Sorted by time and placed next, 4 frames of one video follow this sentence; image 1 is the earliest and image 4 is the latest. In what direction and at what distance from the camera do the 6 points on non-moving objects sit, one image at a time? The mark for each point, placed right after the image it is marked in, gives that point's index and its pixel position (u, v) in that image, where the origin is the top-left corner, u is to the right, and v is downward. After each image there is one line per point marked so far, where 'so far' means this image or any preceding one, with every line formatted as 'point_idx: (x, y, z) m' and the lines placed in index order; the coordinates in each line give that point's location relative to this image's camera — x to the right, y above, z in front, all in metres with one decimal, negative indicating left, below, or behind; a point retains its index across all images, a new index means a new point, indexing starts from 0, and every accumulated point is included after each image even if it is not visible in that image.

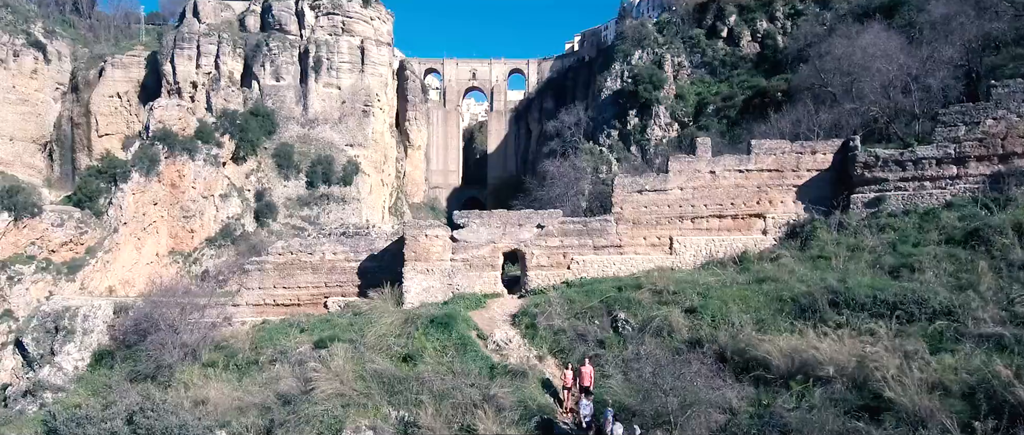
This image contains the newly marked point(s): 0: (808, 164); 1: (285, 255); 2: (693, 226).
0: (+4.3, +0.8, +8.6) m
1: (-3.4, -0.6, +9.0) m
2: (+2.6, -0.1, +8.6) m
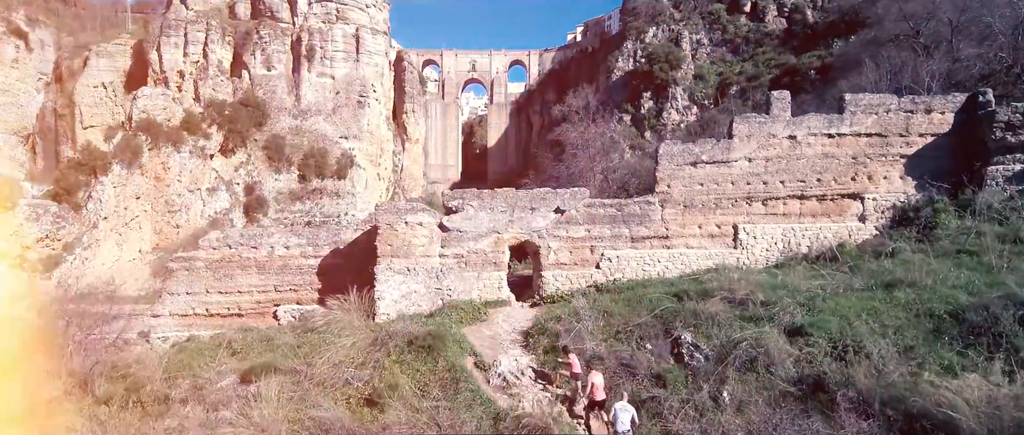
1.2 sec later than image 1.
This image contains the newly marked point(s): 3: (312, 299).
0: (+4.4, +1.0, +6.4) m
1: (-3.3, -0.4, +6.8) m
2: (+2.7, +0.1, +6.4) m
3: (-2.3, -0.9, +6.8) m
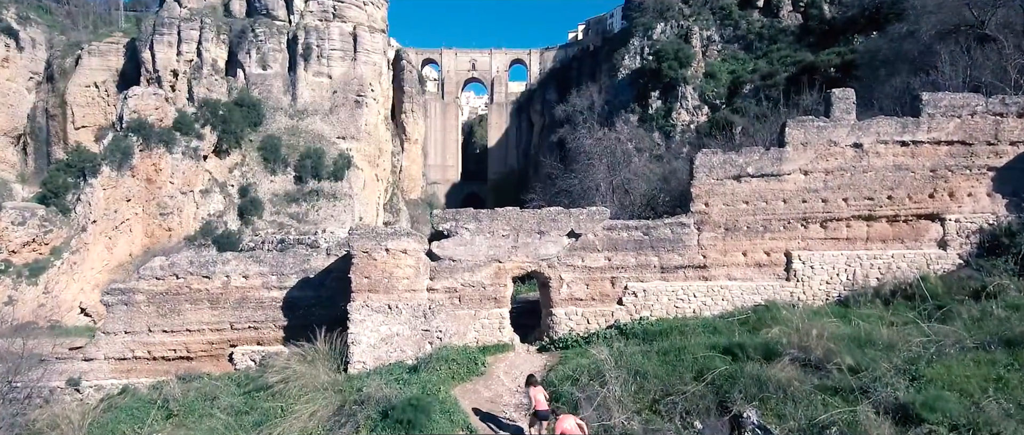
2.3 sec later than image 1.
0: (+4.4, +0.8, +5.2) m
1: (-3.3, -0.6, +5.7) m
2: (+2.8, -0.1, +5.2) m
3: (-2.3, -1.2, +5.7) m
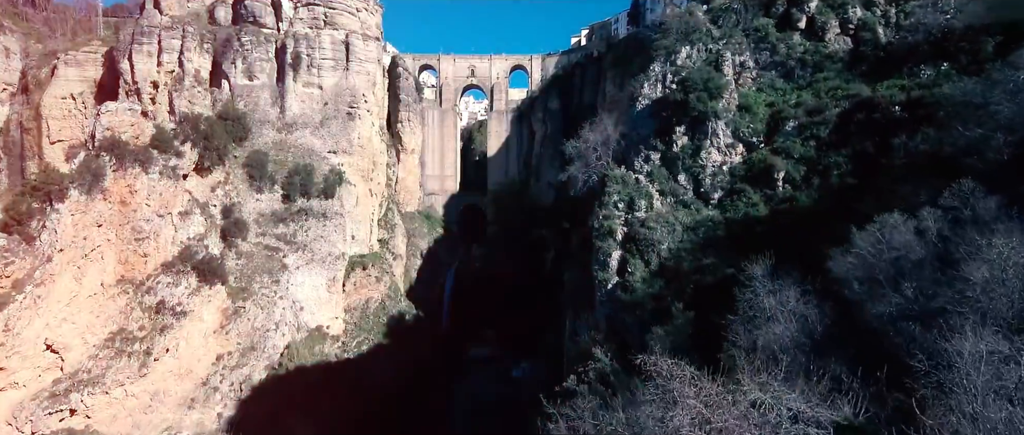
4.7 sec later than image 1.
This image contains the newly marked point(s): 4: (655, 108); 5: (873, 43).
0: (+4.6, -1.1, +2.2) m
1: (-3.2, -2.4, +2.6) m
2: (+2.9, -2.0, +2.2) m
3: (-2.1, -3.0, +2.6) m
4: (+4.5, +3.3, +18.3) m
5: (+9.9, +4.6, +15.9) m
